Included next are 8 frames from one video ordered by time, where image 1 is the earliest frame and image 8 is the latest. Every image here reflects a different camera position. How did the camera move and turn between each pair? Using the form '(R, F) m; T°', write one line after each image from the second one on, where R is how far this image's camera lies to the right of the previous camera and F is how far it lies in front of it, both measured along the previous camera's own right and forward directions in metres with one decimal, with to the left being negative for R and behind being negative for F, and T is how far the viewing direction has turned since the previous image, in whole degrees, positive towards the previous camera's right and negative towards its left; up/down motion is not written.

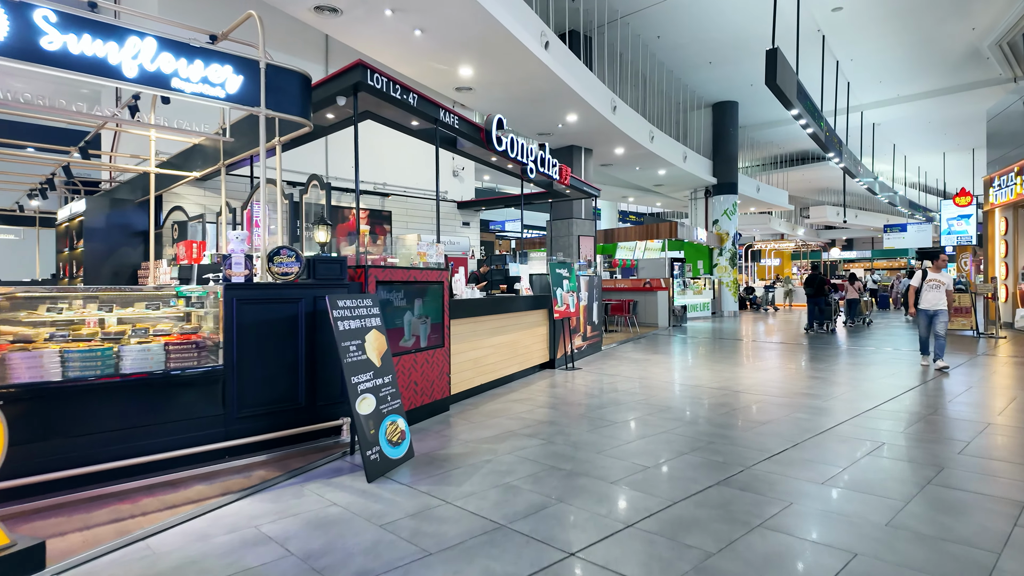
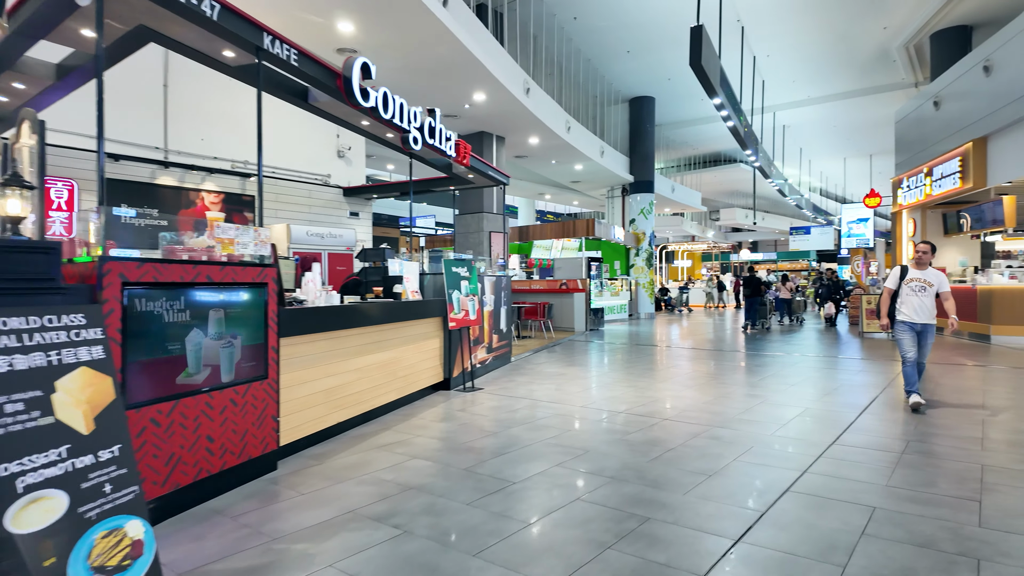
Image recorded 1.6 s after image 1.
(+0.3, +1.2) m; +8°
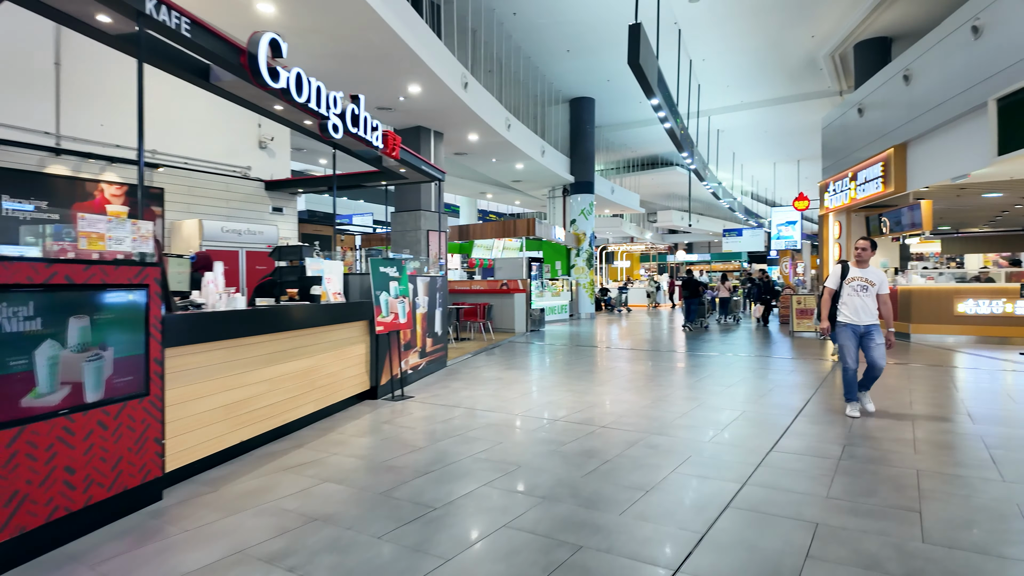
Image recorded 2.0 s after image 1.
(+0.1, +0.3) m; +6°
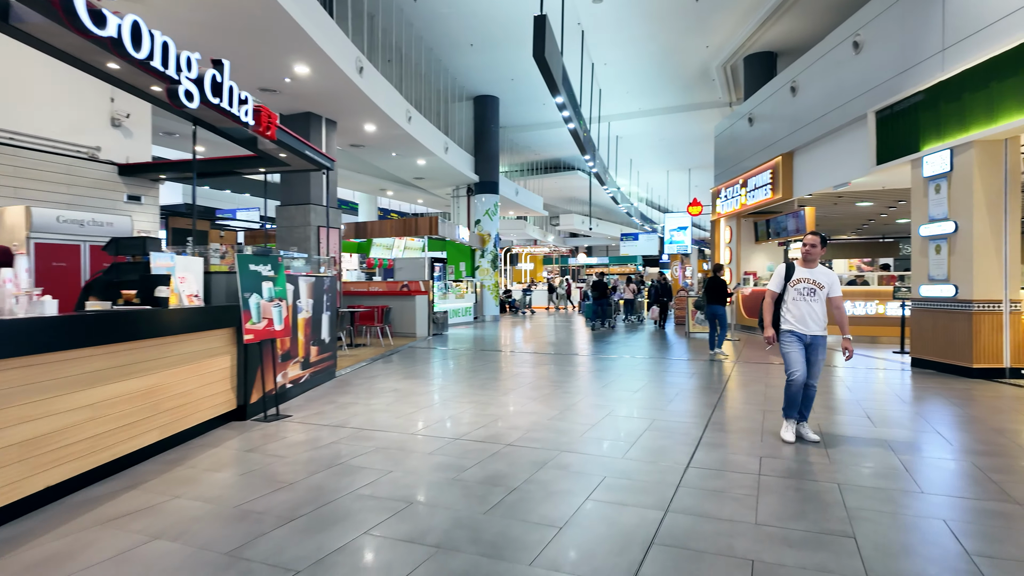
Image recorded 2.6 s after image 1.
(+0.1, +0.4) m; +9°
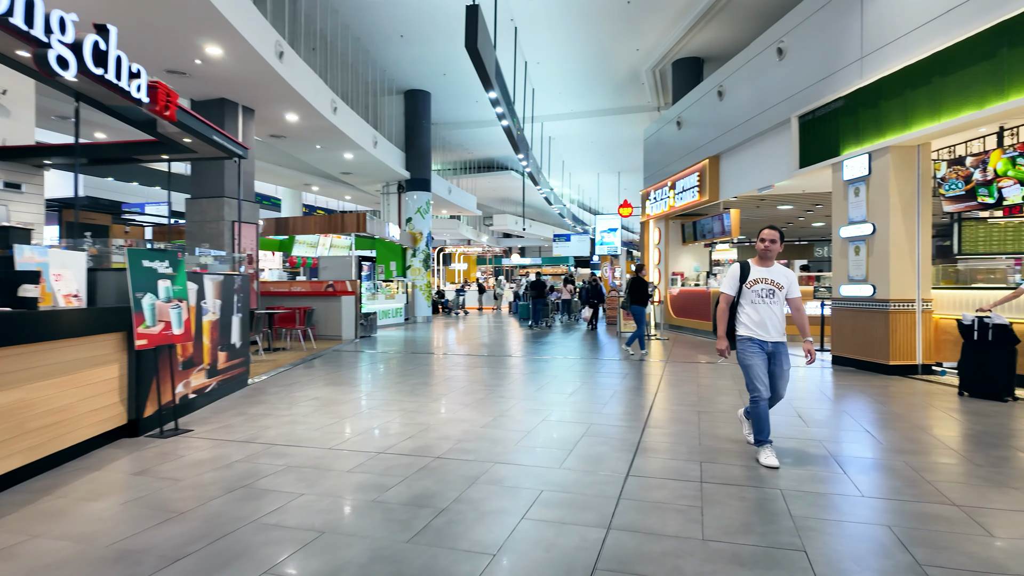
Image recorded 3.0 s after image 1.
(0.0, +0.2) m; +7°
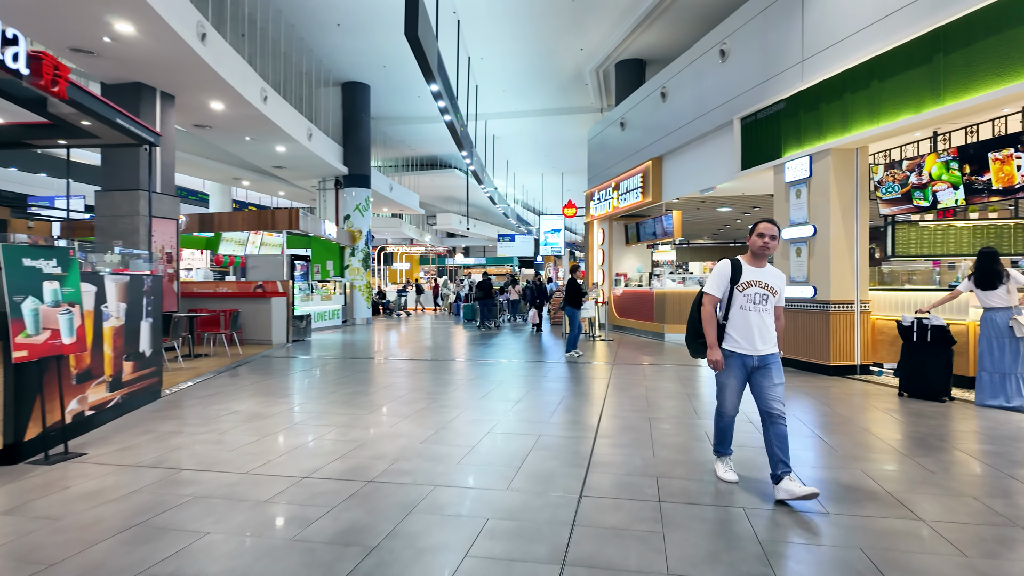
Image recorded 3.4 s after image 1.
(0.0, +0.3) m; +6°
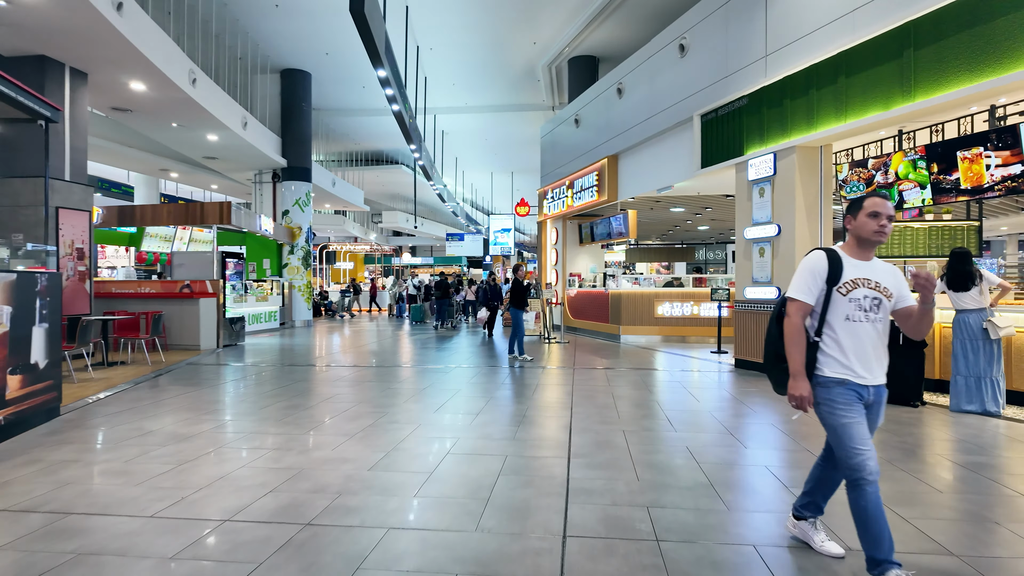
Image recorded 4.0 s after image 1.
(-0.1, +0.4) m; +5°
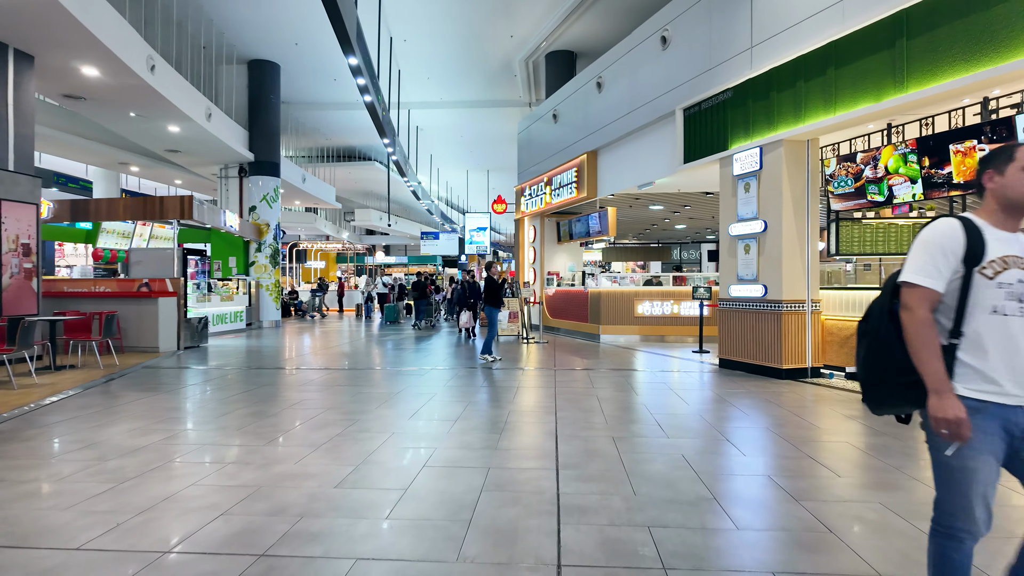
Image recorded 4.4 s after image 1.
(0.0, +0.3) m; +2°
